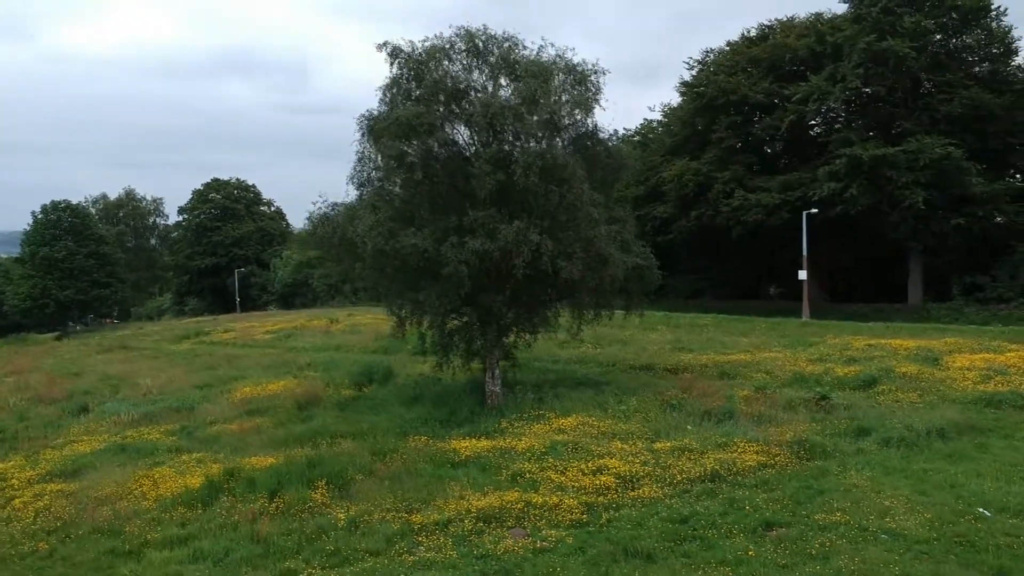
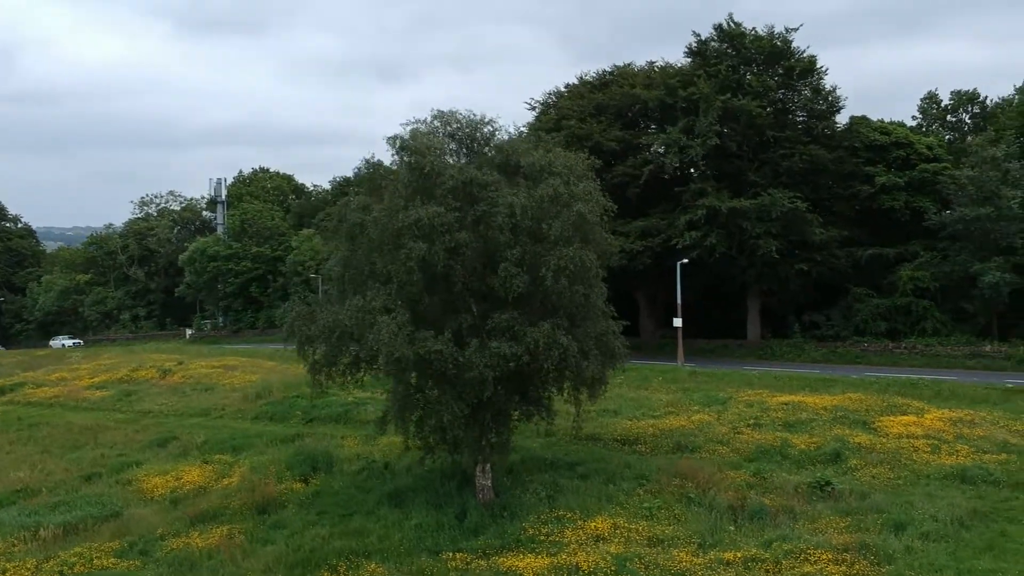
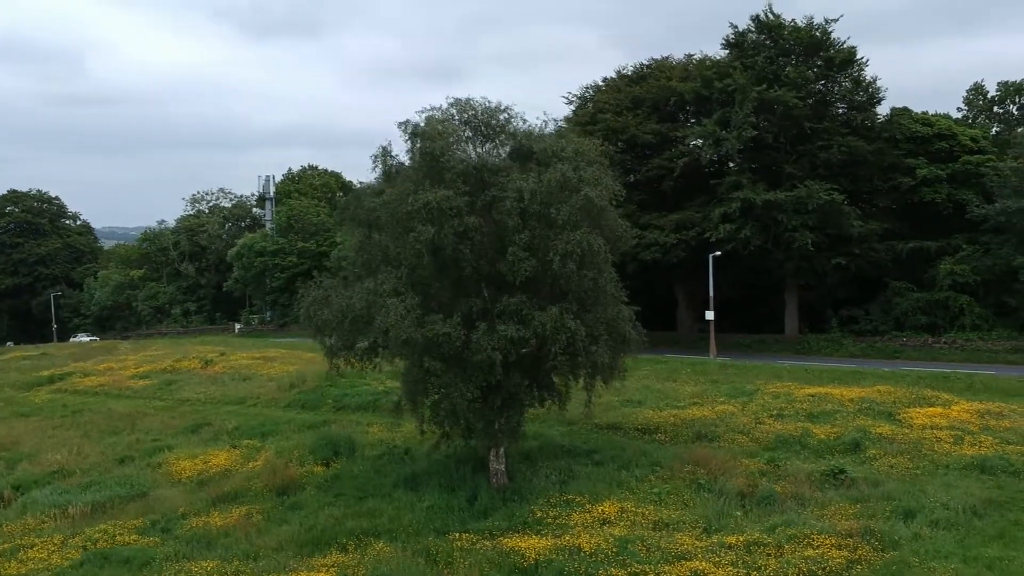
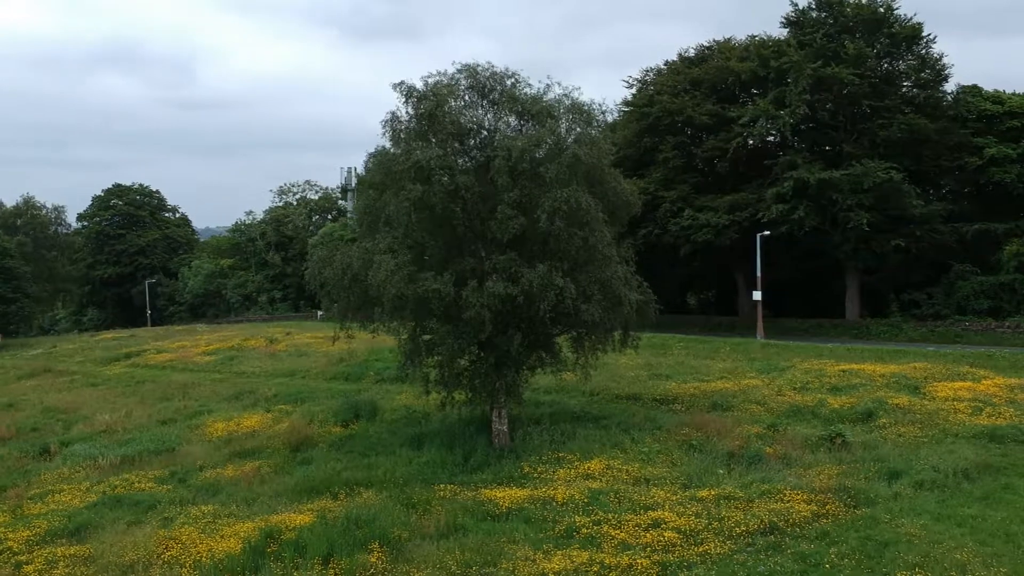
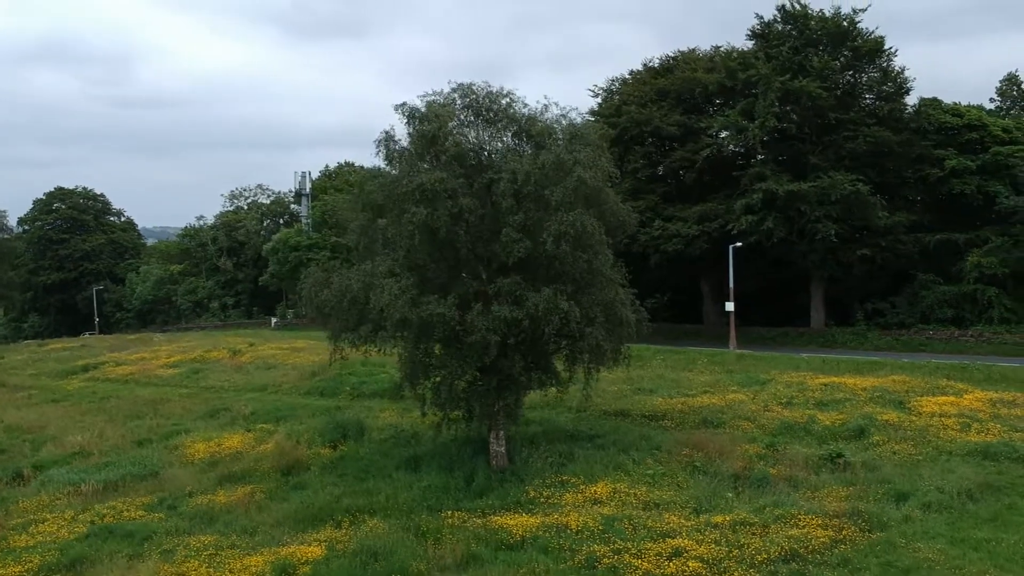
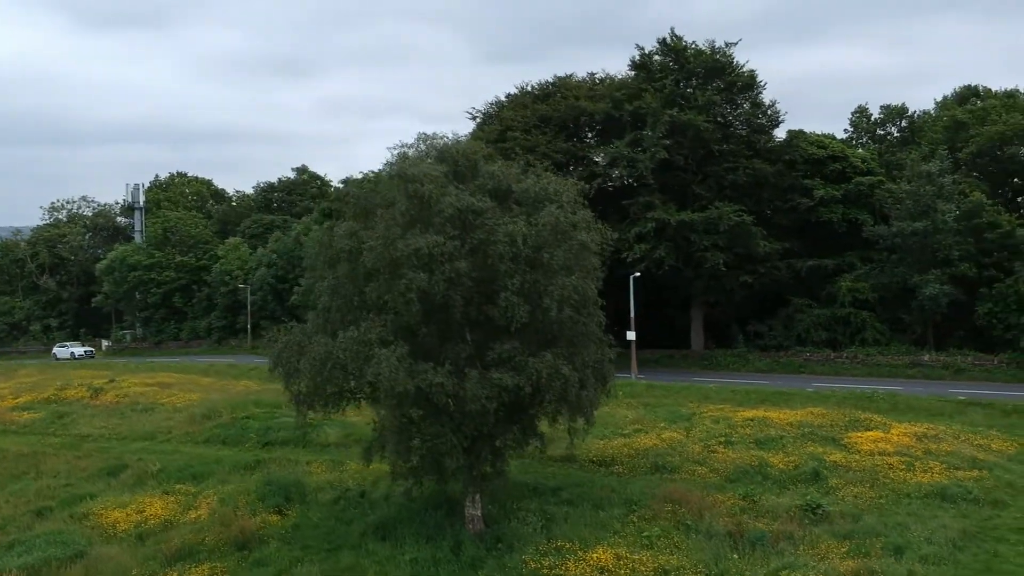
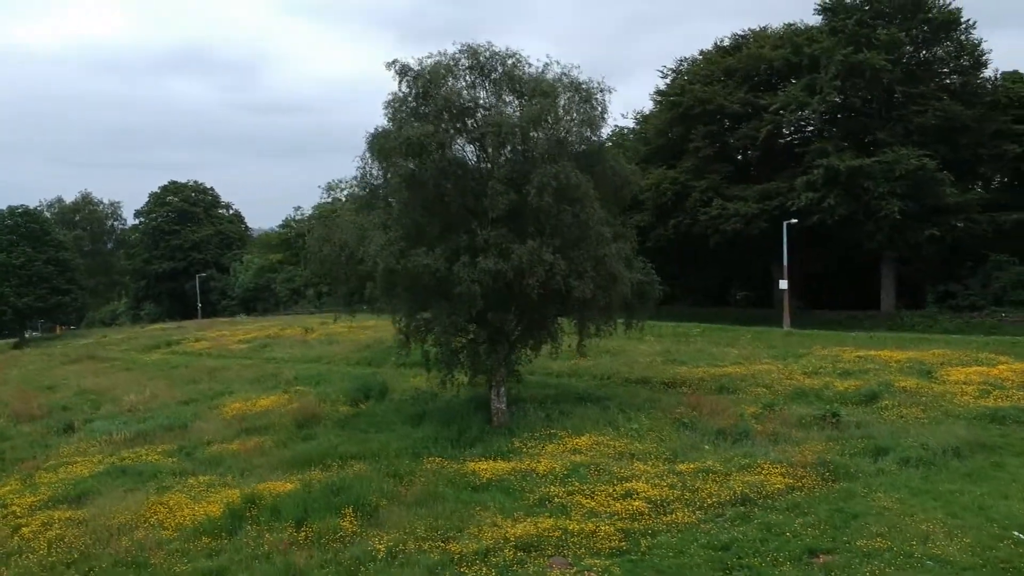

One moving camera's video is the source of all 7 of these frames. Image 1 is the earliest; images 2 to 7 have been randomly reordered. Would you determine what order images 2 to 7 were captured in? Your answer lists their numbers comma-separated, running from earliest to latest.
7, 4, 5, 3, 2, 6
